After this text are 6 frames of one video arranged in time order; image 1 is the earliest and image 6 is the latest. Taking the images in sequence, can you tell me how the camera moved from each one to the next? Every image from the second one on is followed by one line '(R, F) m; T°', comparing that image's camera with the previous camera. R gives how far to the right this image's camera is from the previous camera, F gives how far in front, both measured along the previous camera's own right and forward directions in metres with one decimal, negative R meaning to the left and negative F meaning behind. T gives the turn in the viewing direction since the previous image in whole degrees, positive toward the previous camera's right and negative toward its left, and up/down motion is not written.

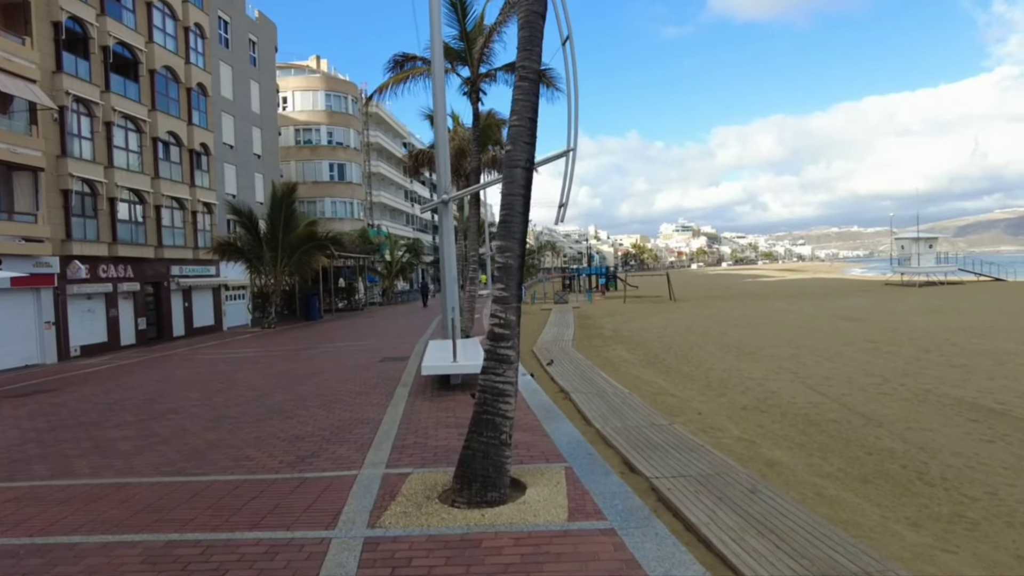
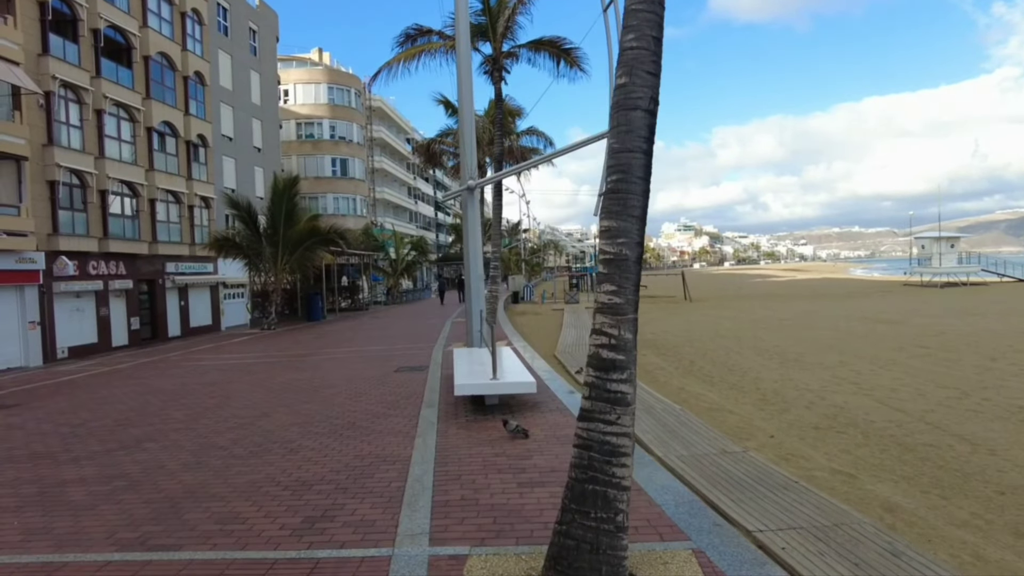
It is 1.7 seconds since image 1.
(-0.5, +1.4) m; 0°
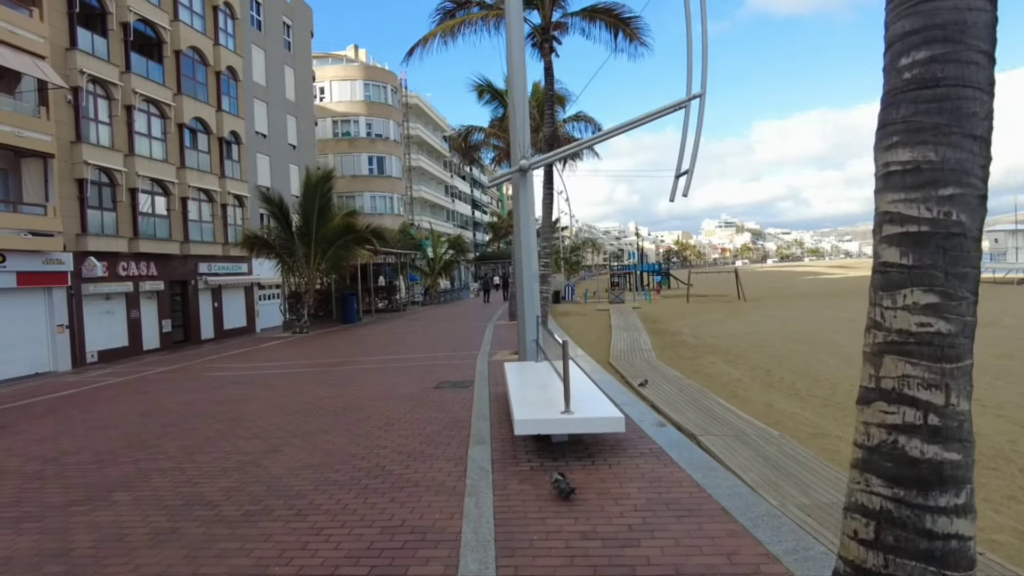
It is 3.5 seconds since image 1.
(-0.3, +1.5) m; -3°
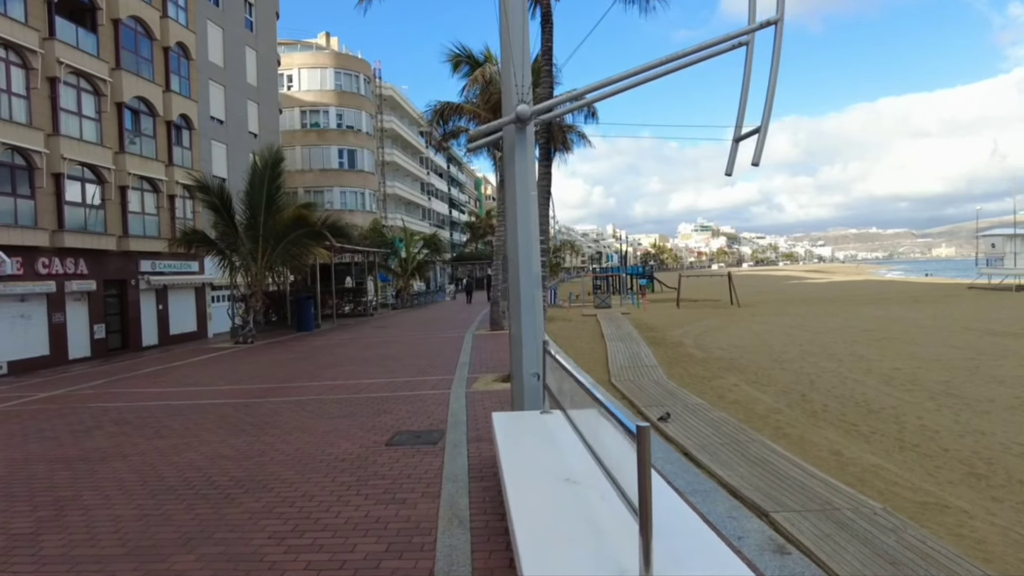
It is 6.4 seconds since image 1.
(-0.1, +2.5) m; +2°
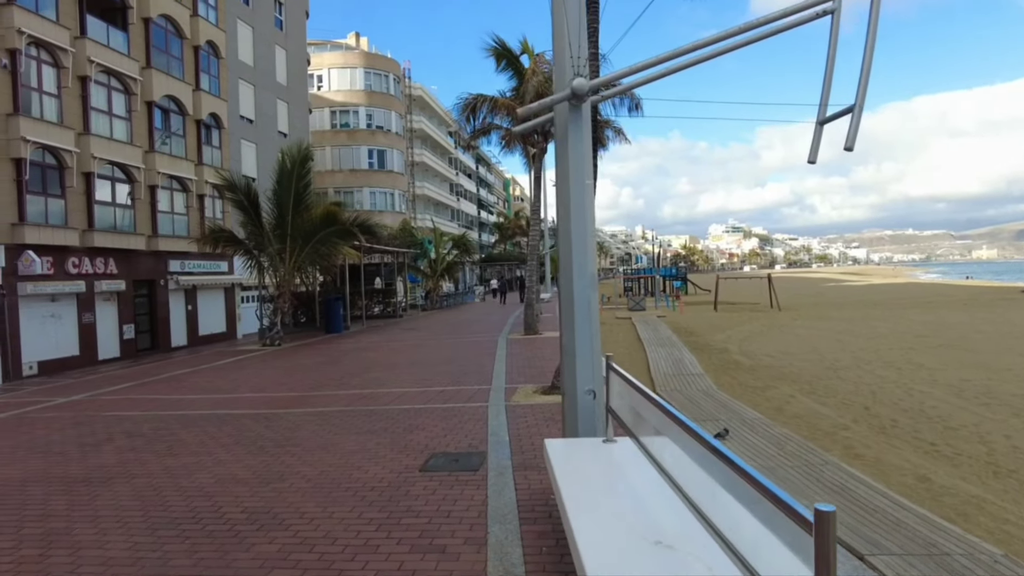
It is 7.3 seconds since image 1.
(-0.2, +0.7) m; -2°
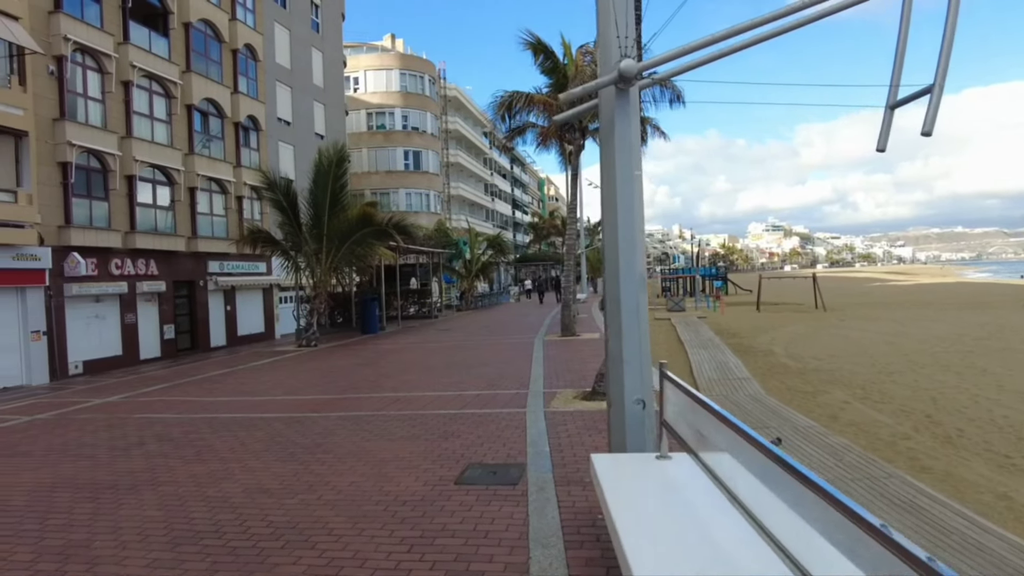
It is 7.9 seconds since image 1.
(0.0, +0.3) m; -3°
